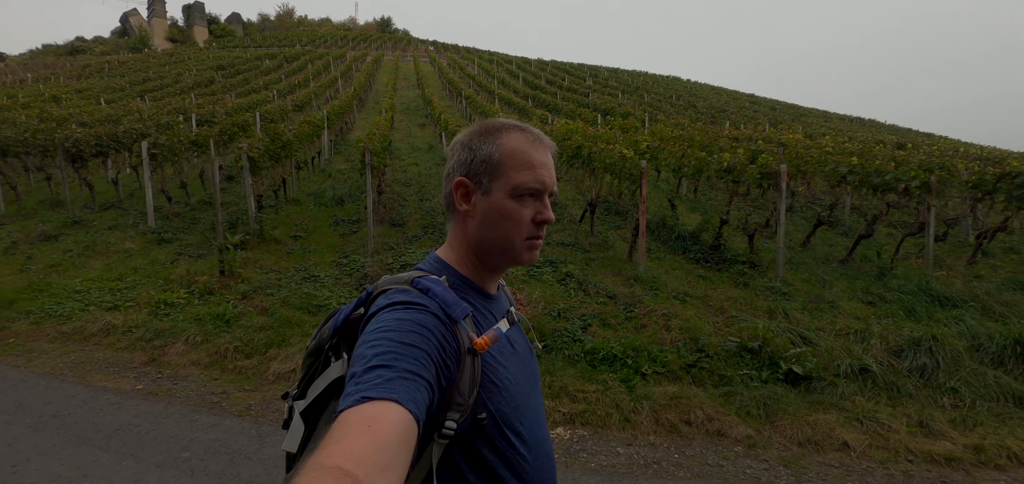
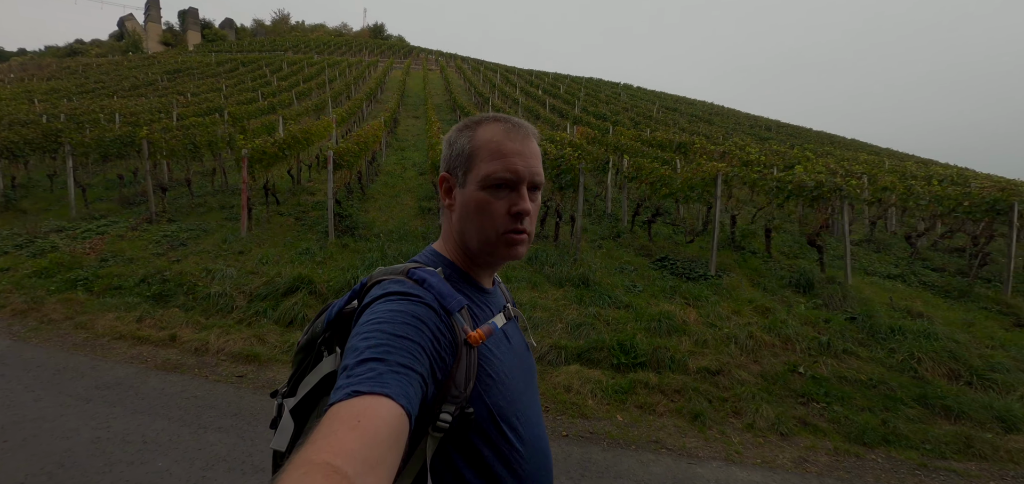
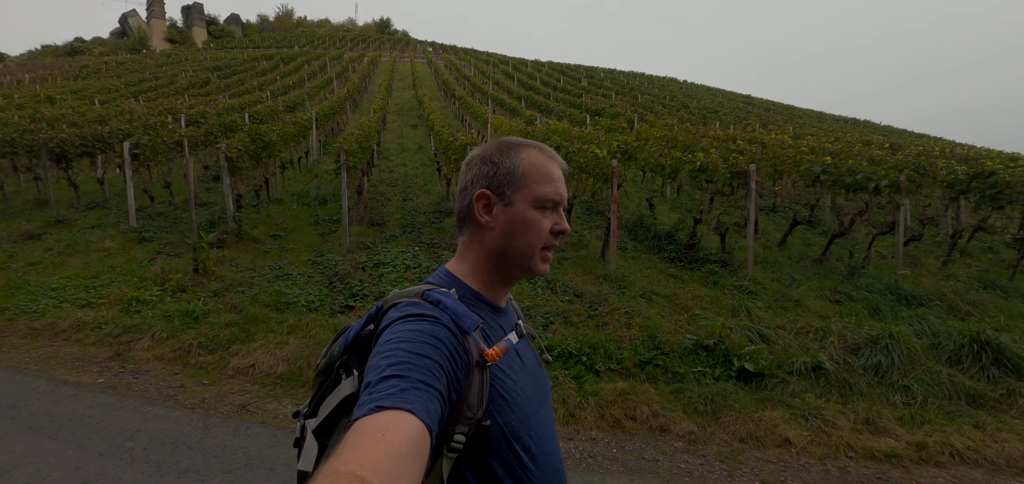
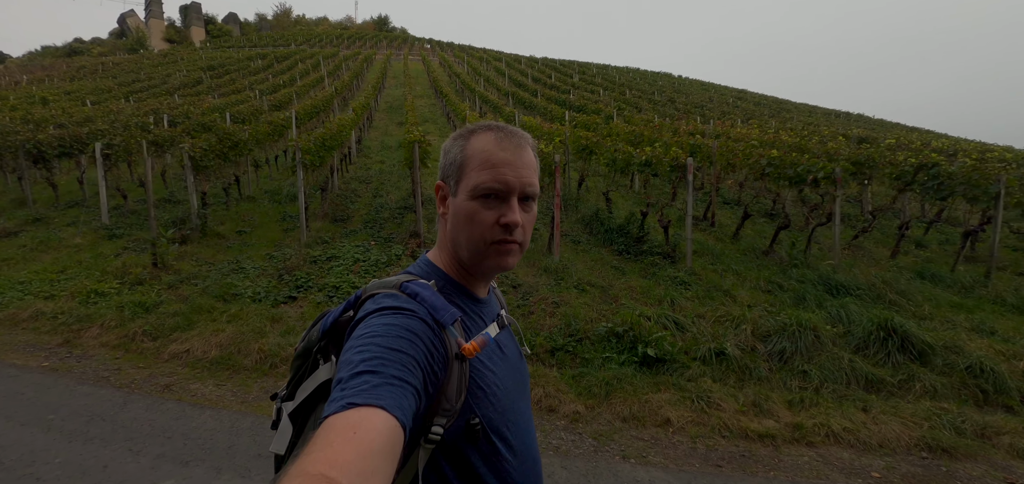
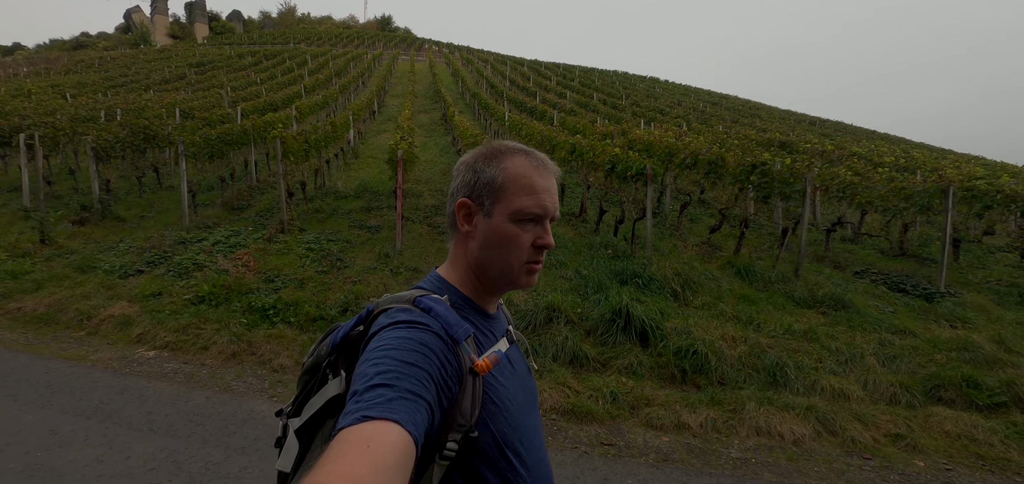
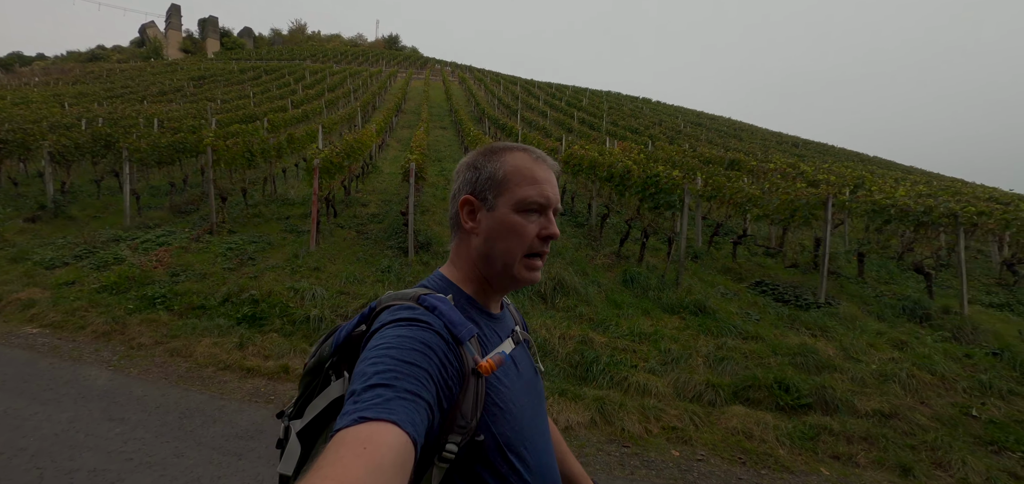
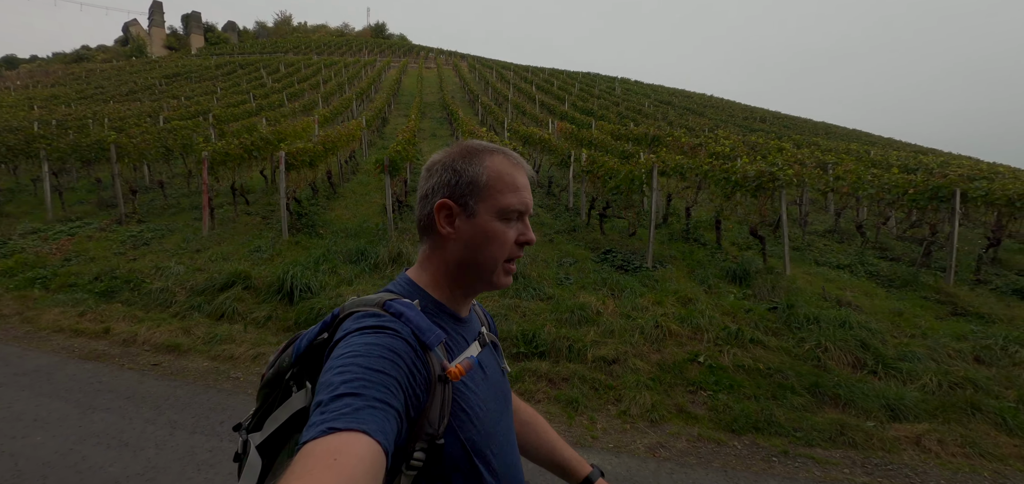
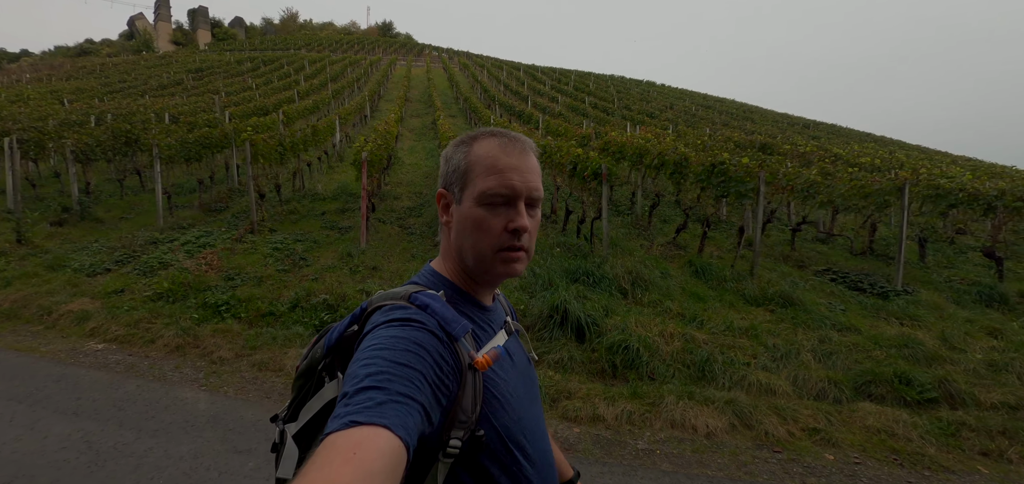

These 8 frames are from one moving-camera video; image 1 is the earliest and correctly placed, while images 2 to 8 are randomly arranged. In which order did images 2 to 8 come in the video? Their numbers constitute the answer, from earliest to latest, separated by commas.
3, 4, 5, 8, 6, 2, 7
